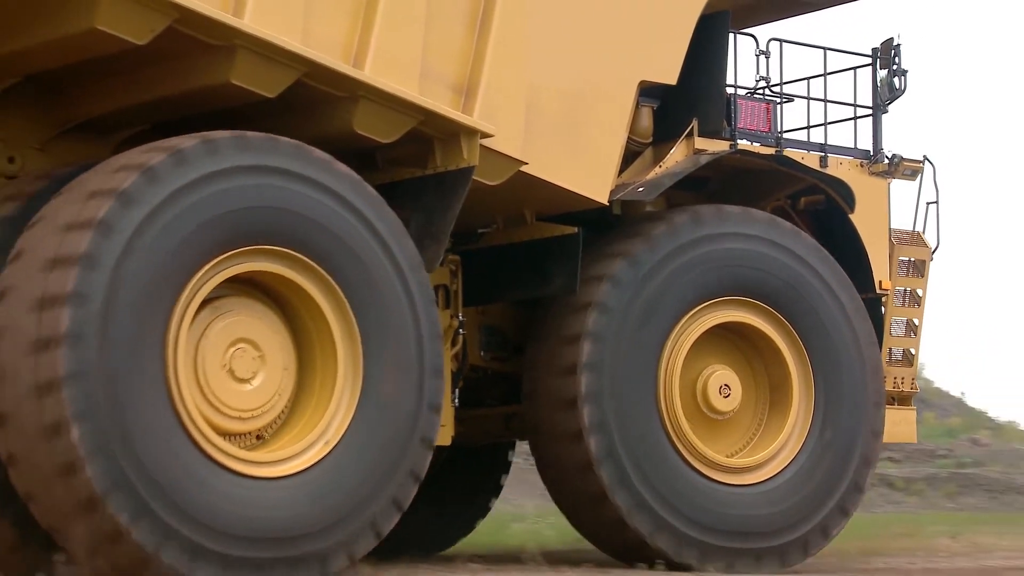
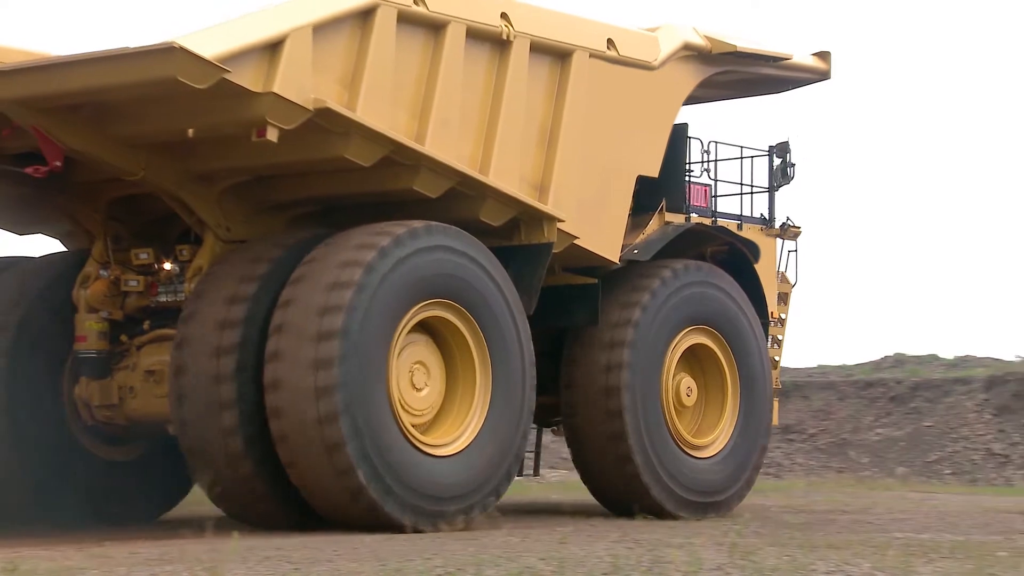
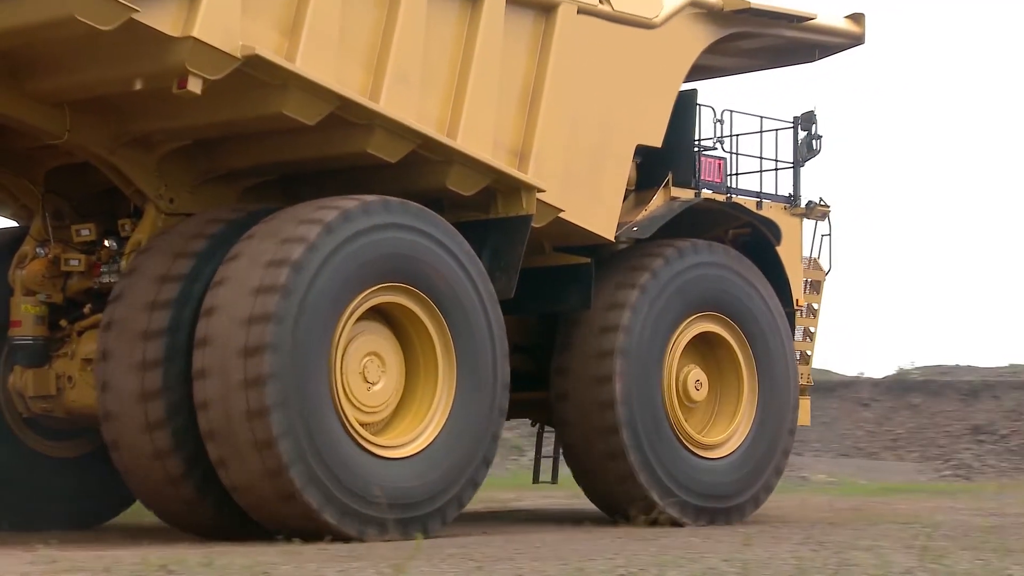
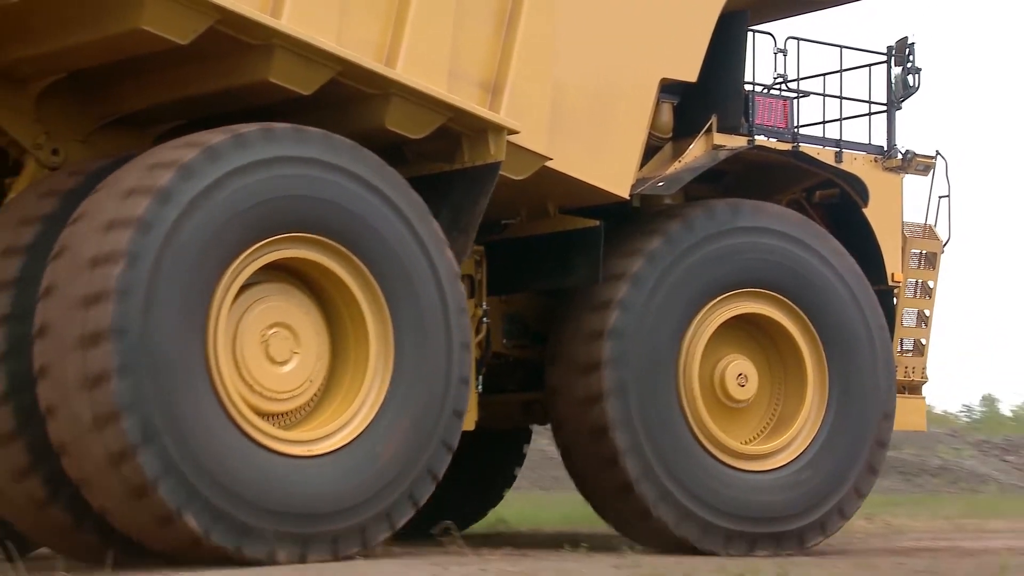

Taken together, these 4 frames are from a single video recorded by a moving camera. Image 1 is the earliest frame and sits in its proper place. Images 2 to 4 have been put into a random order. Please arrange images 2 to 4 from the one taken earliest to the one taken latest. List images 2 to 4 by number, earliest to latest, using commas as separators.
4, 3, 2
